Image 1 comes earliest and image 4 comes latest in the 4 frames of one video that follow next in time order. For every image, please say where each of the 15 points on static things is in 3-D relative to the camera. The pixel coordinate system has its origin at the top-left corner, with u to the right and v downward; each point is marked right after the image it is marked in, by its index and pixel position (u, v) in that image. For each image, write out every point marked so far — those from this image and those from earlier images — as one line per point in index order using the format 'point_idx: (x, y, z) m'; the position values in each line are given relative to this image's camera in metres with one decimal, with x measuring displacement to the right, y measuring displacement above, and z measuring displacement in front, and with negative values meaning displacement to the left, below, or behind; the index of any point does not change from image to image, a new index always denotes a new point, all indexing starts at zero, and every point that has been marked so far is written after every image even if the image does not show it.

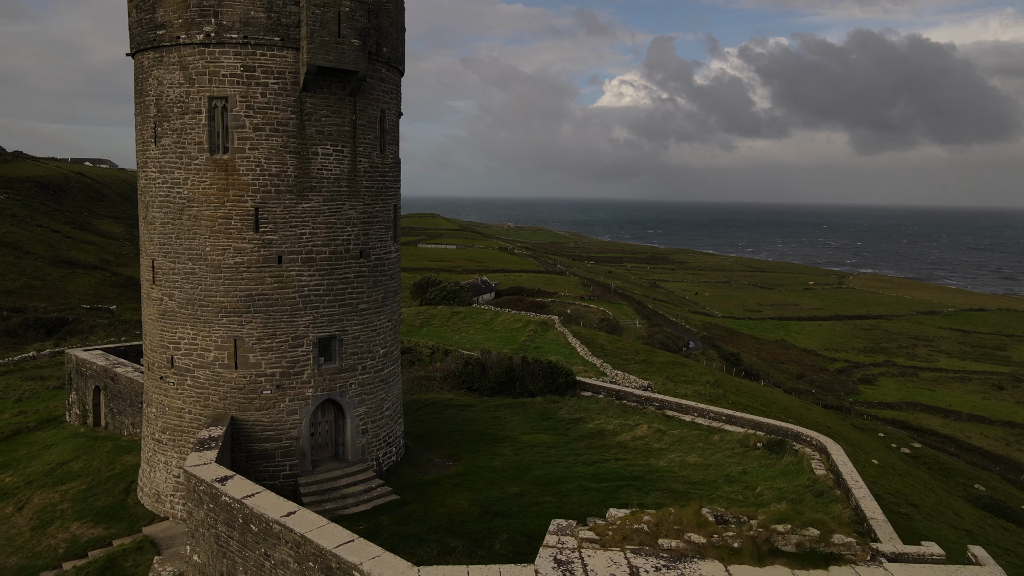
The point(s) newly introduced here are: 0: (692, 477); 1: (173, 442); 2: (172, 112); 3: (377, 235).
0: (+3.4, -3.6, +14.2) m
1: (-5.8, -2.6, +12.9) m
2: (-5.6, +2.9, +12.3) m
3: (-2.5, +1.0, +13.7) m
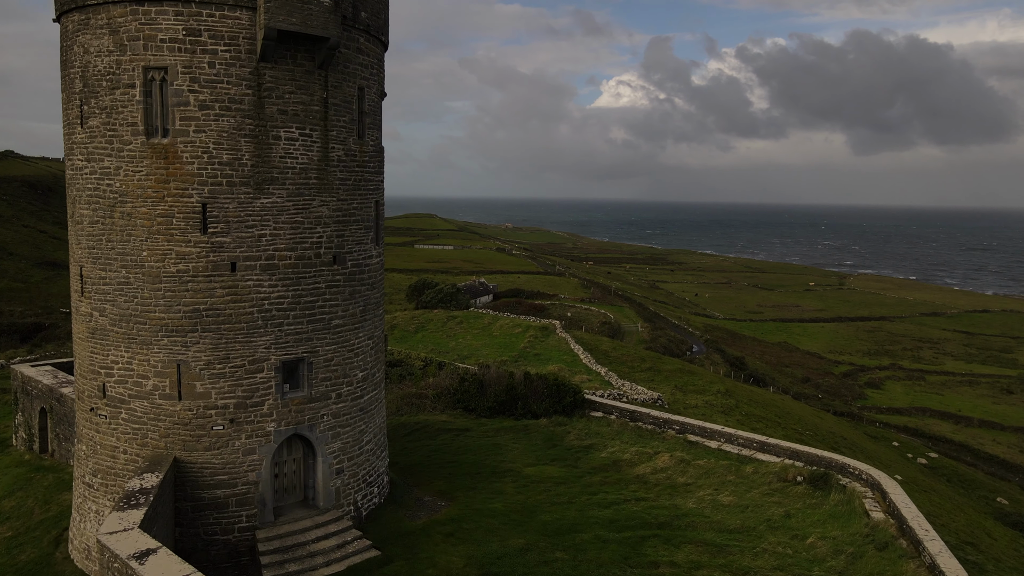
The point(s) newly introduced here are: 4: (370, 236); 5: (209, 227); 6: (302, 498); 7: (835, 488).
0: (+3.5, -3.8, +12.0) m
1: (-5.8, -2.8, +10.7) m
2: (-5.5, +2.7, +10.1) m
3: (-2.4, +0.8, +11.5) m
4: (-2.3, +0.8, +12.0) m
5: (-4.0, +0.8, +10.1) m
6: (-3.2, -3.2, +11.4) m
7: (+5.8, -3.6, +13.6) m
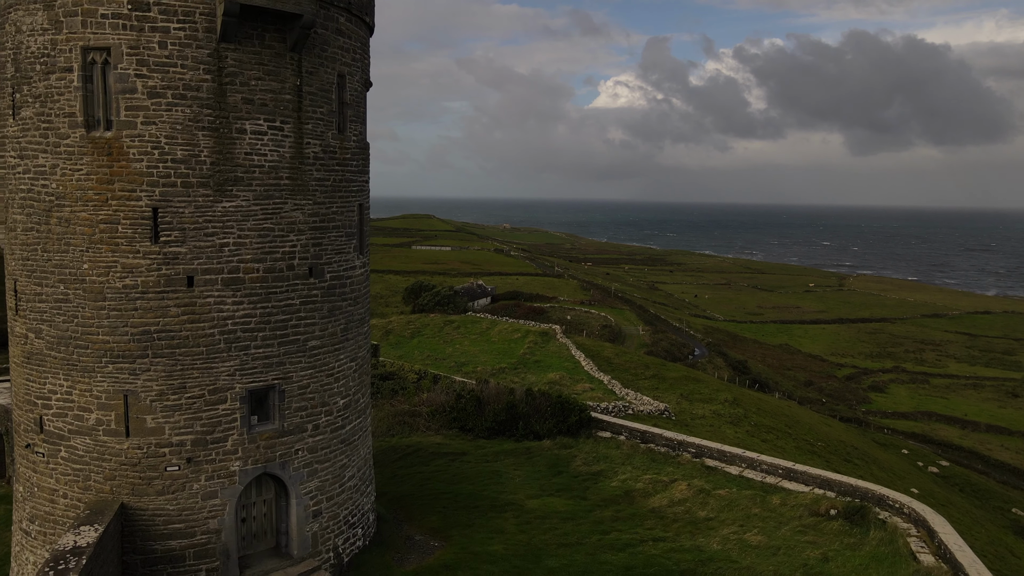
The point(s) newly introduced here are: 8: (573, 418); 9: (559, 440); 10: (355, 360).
0: (+3.5, -4.0, +10.6) m
1: (-5.7, -3.0, +9.2) m
2: (-5.5, +2.5, +8.6) m
3: (-2.4, +0.6, +10.1) m
4: (-2.2, +0.6, +10.5) m
5: (-4.0, +0.6, +8.6) m
6: (-3.1, -3.4, +9.9) m
7: (+5.8, -3.8, +12.1) m
8: (+1.3, -2.9, +16.7) m
9: (+1.0, -3.3, +16.2) m
10: (-2.2, -1.0, +10.8) m
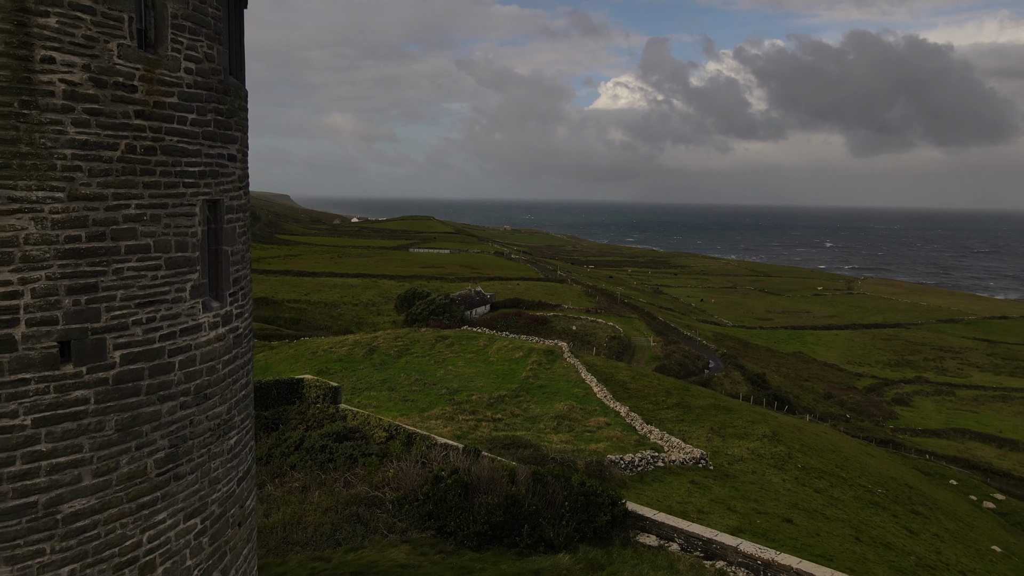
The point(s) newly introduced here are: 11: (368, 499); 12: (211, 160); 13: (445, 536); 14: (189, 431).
0: (+3.5, -4.5, +5.2) m
1: (-5.7, -3.6, +3.9) m
2: (-5.5, +1.9, +3.3) m
3: (-2.4, 0.0, +4.7) m
4: (-2.2, 0.0, +5.2) m
5: (-4.0, 0.0, +3.3) m
6: (-3.1, -3.9, +4.6) m
7: (+5.8, -4.4, +6.8) m
8: (+1.4, -3.5, +11.4) m
9: (+1.0, -3.8, +10.9) m
10: (-2.2, -1.6, +5.4) m
11: (-2.4, -3.6, +12.8) m
12: (-2.1, +0.9, +5.5) m
13: (-1.0, -3.8, +11.6) m
14: (-2.2, -1.0, +5.4) m
